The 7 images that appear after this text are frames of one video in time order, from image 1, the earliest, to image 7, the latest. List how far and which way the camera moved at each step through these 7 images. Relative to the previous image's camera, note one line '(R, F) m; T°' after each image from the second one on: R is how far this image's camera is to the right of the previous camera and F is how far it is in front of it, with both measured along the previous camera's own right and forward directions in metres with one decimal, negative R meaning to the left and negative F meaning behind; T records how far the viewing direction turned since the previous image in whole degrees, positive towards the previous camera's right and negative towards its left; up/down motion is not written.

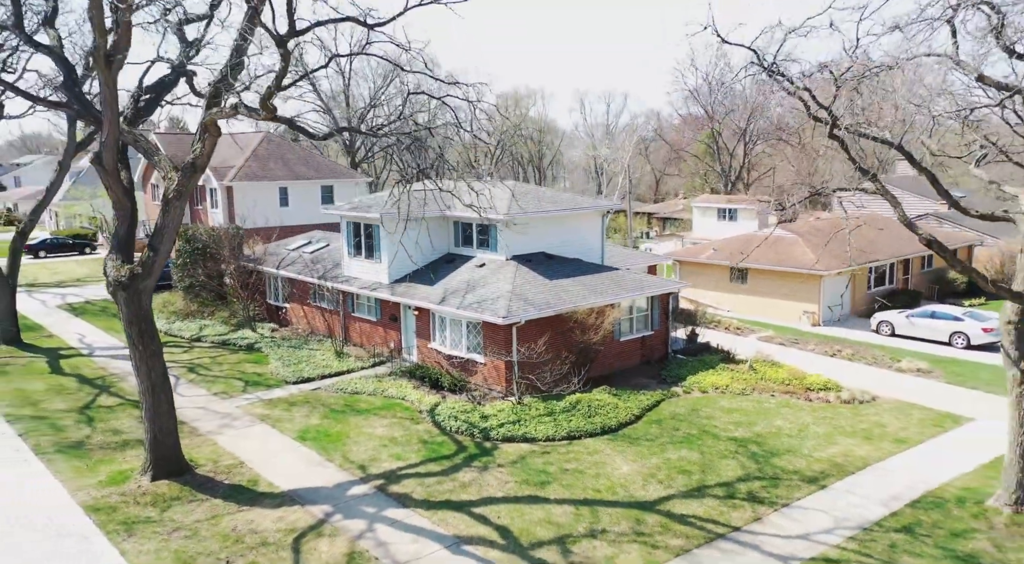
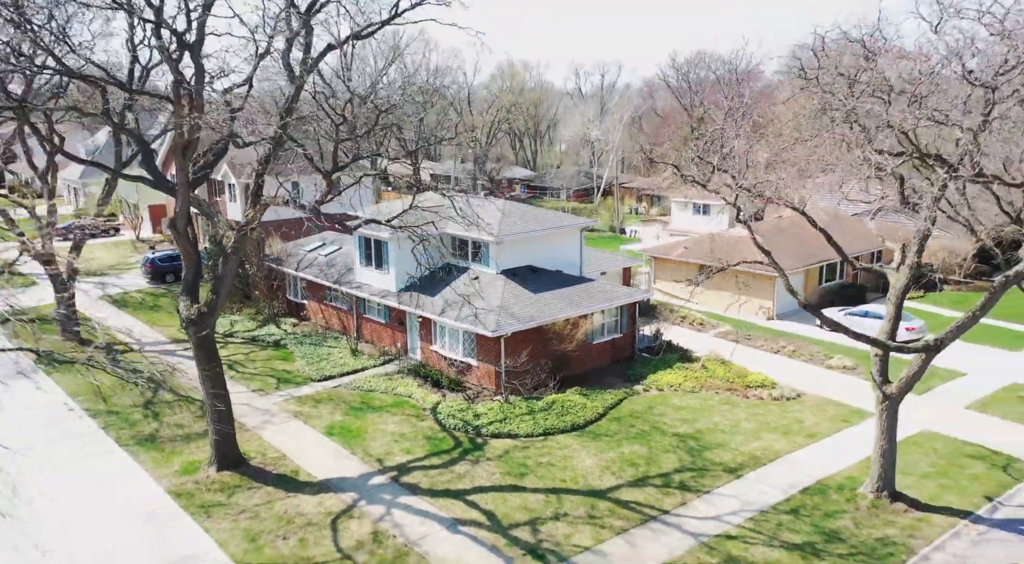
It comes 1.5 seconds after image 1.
(+0.2, -2.8) m; 0°
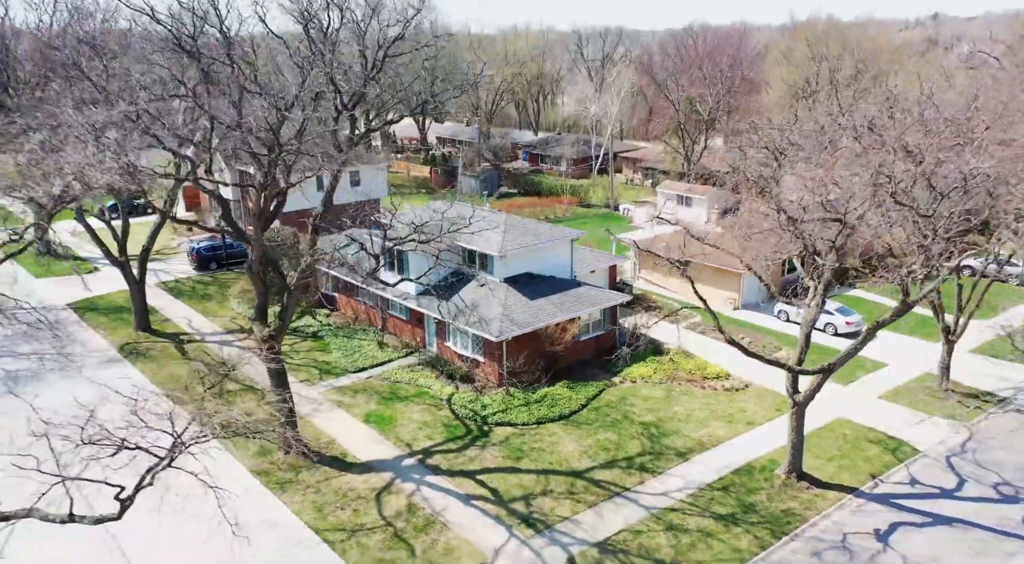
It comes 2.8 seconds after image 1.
(+0.1, -3.7) m; 0°
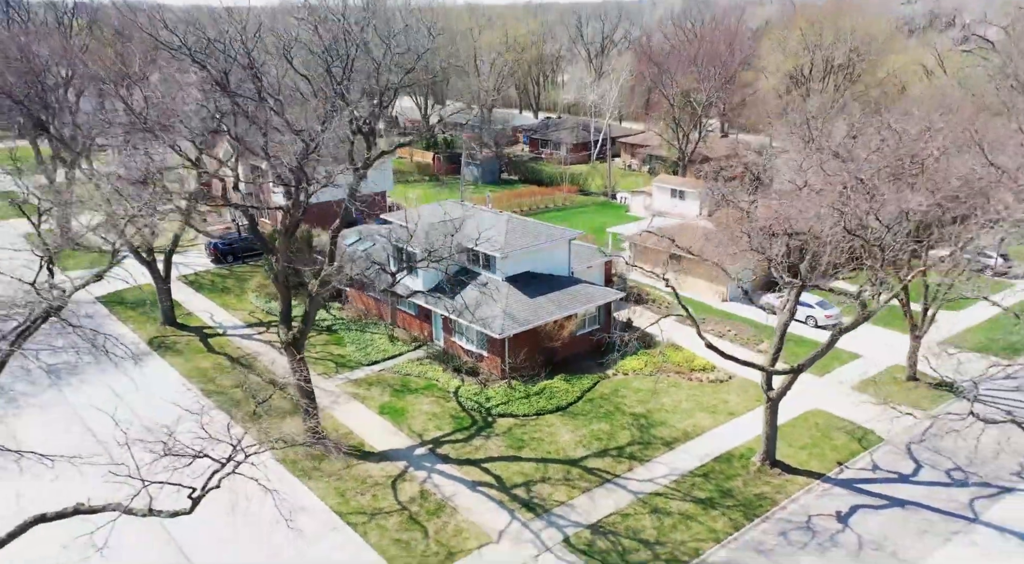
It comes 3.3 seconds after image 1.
(0.0, -1.7) m; 0°
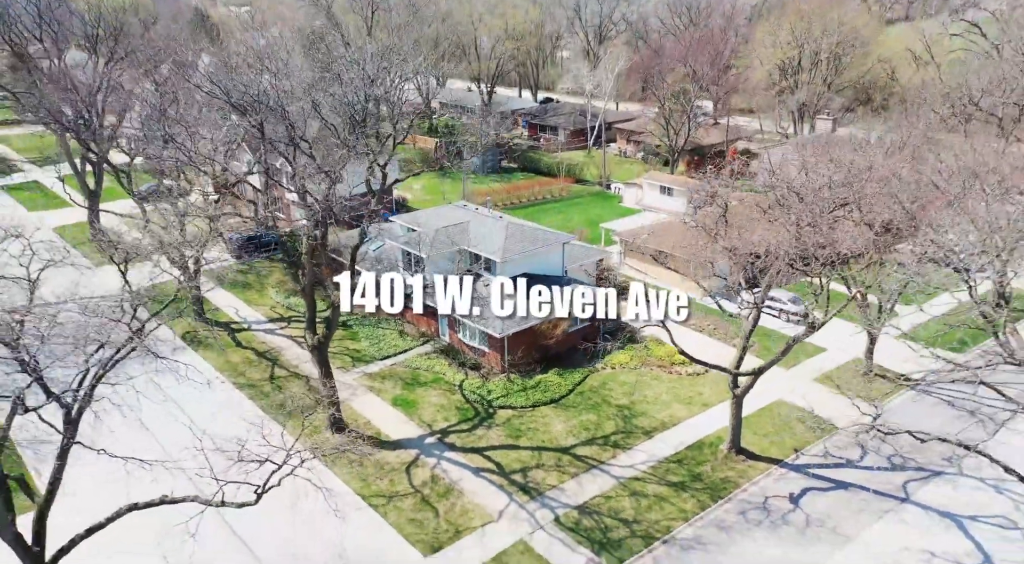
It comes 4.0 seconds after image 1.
(+0.1, -2.5) m; 0°
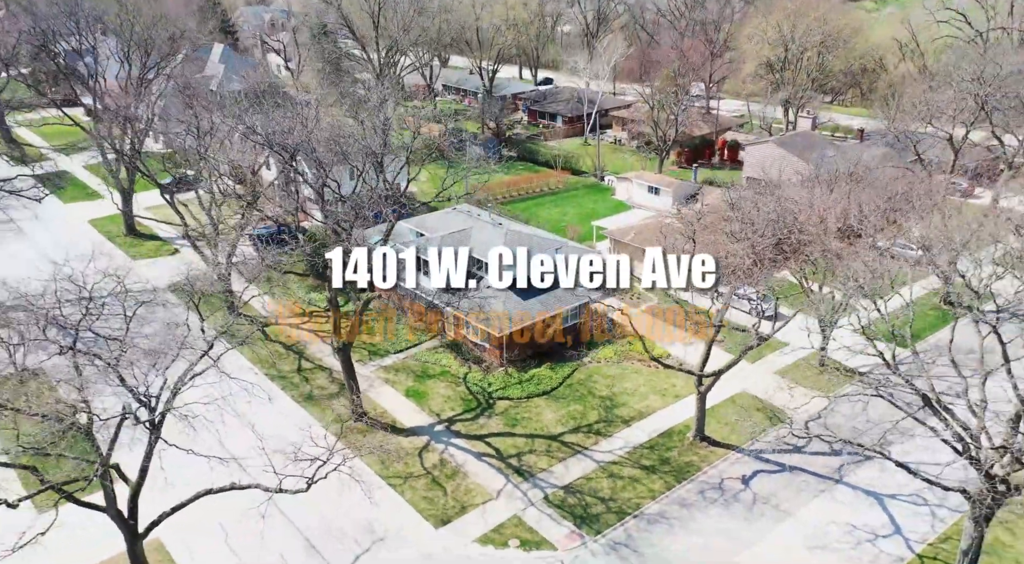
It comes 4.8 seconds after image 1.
(+0.1, -3.4) m; 0°
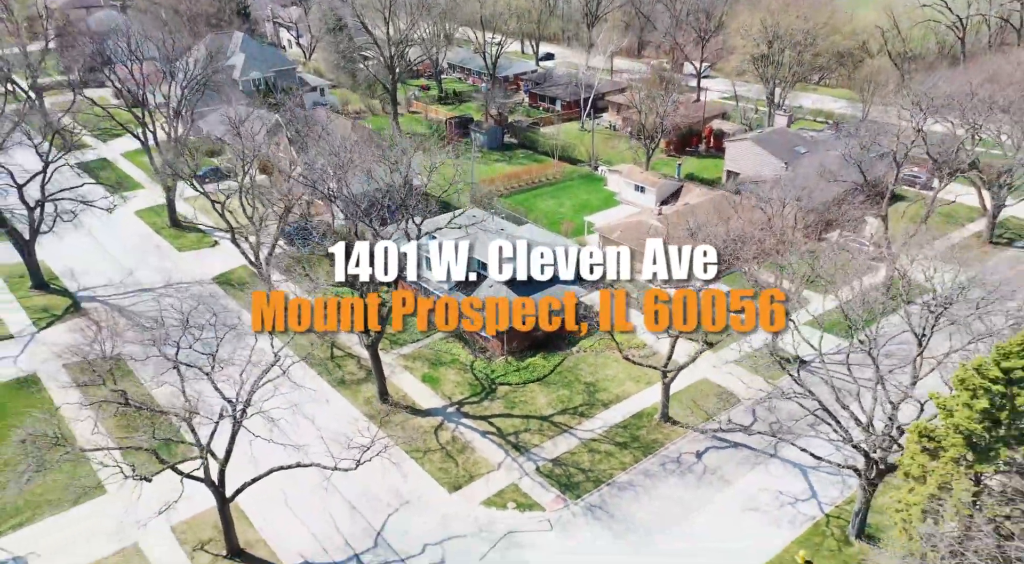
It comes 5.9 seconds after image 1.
(+0.2, -5.2) m; 0°
